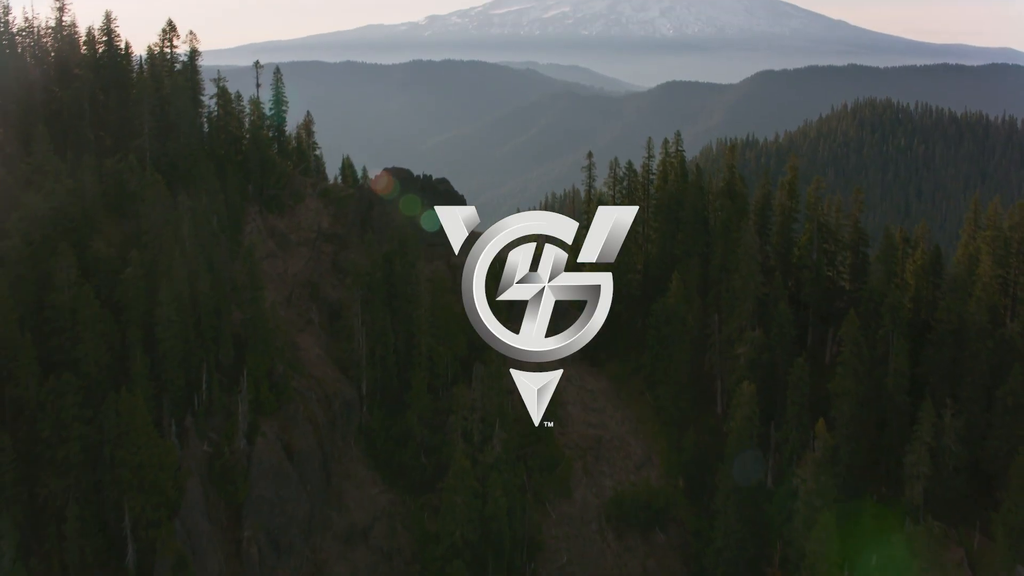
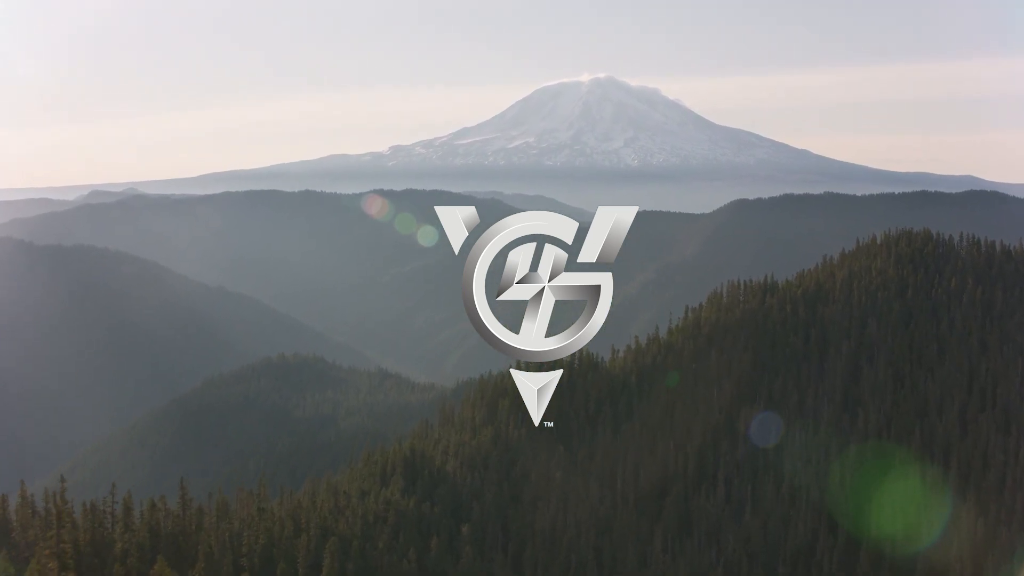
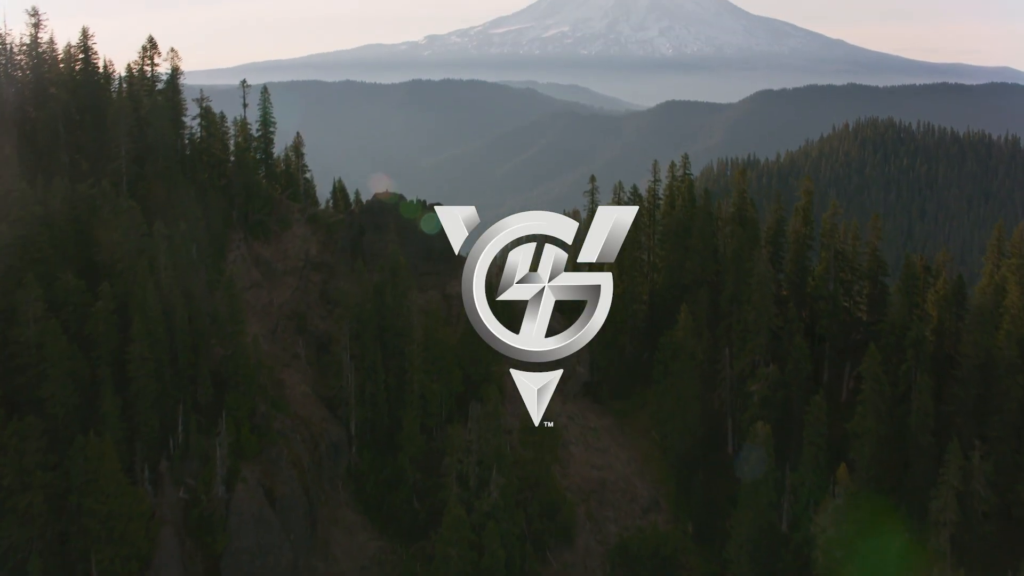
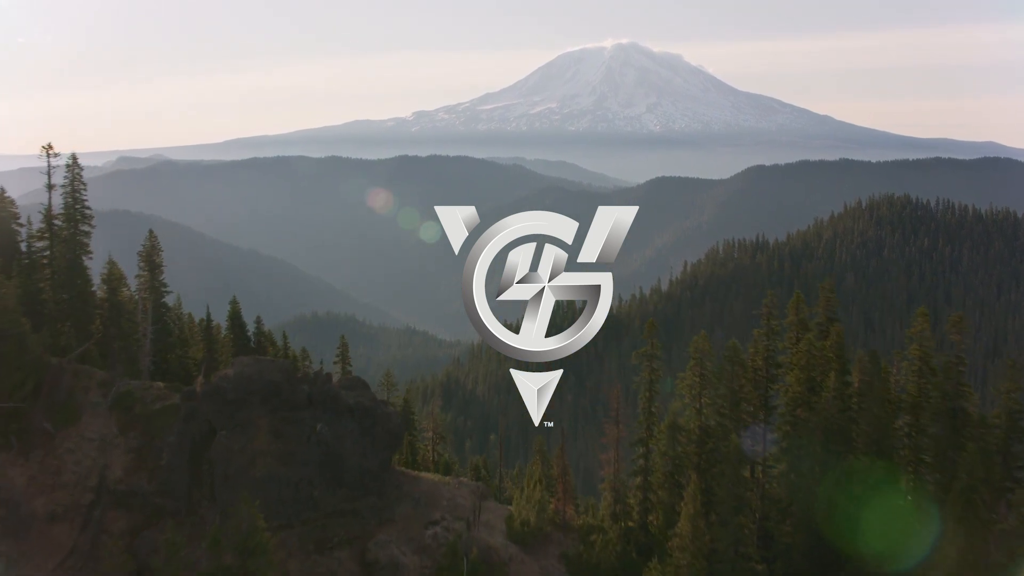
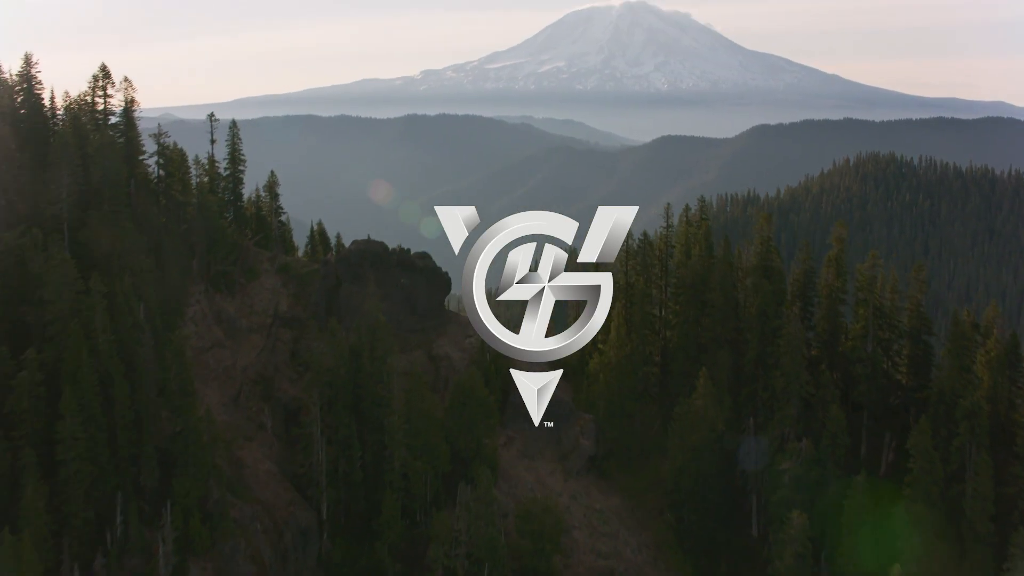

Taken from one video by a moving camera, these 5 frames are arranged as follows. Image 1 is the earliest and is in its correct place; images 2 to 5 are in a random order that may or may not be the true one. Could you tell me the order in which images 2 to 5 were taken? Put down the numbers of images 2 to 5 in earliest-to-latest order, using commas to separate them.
3, 5, 4, 2
